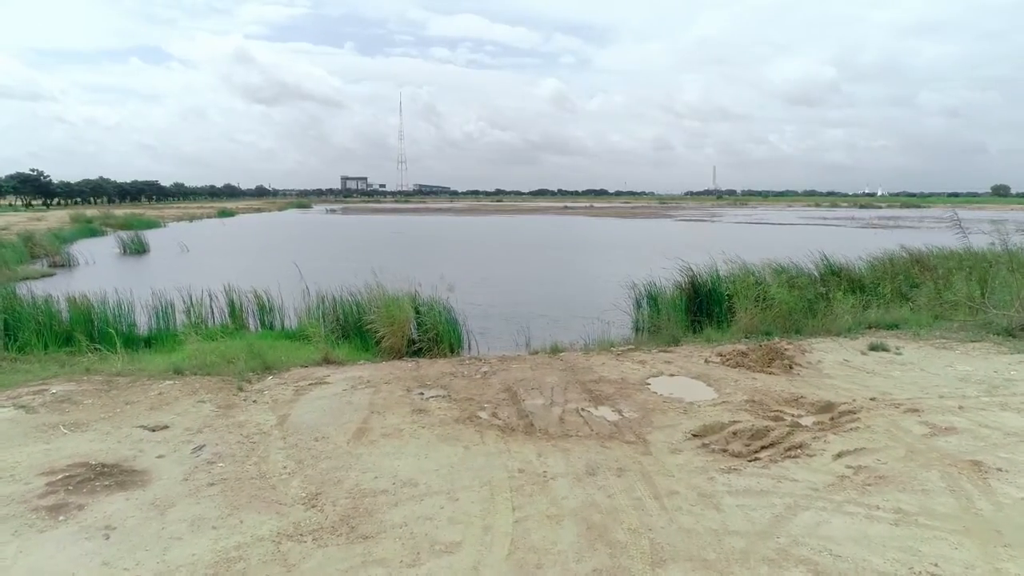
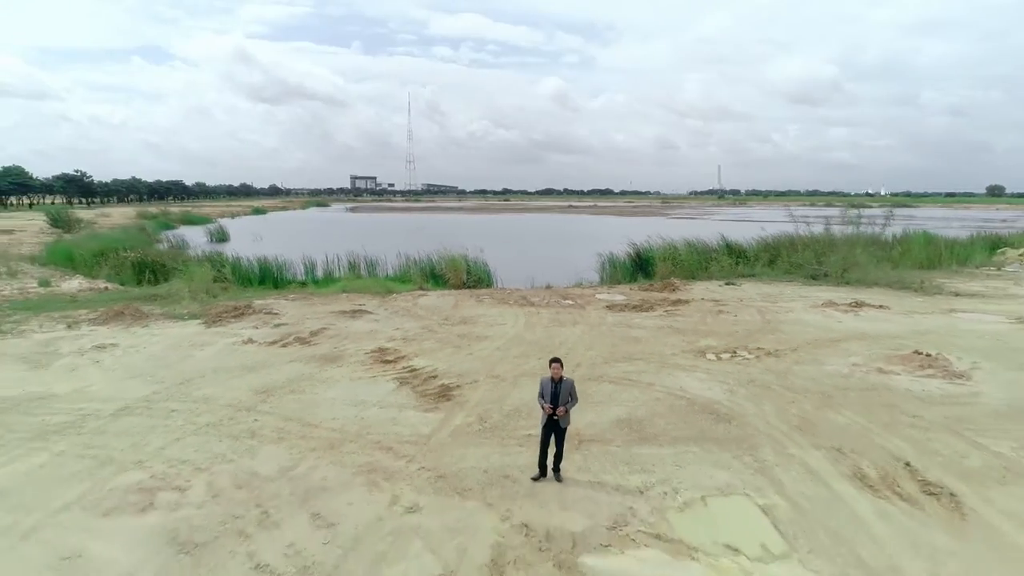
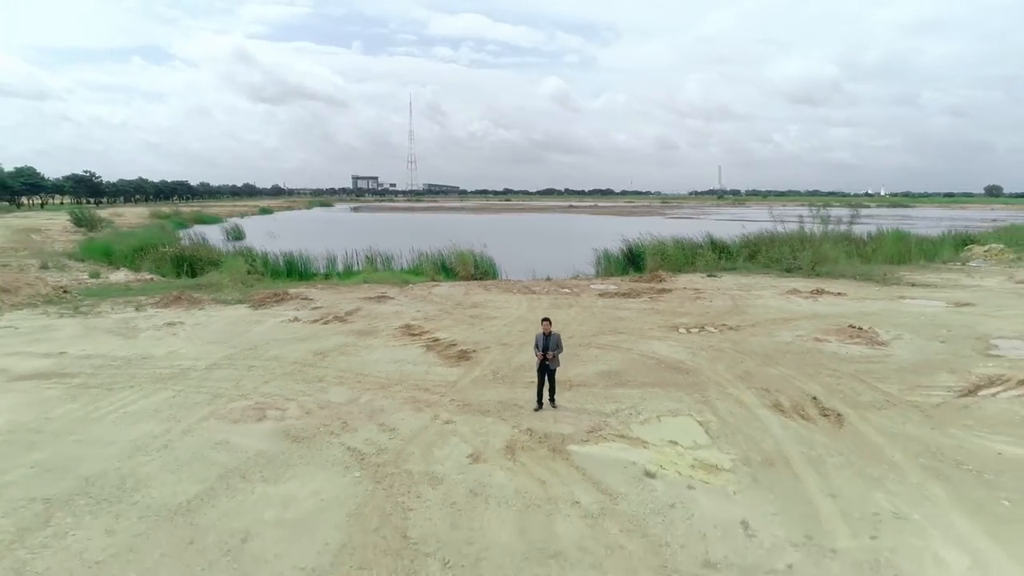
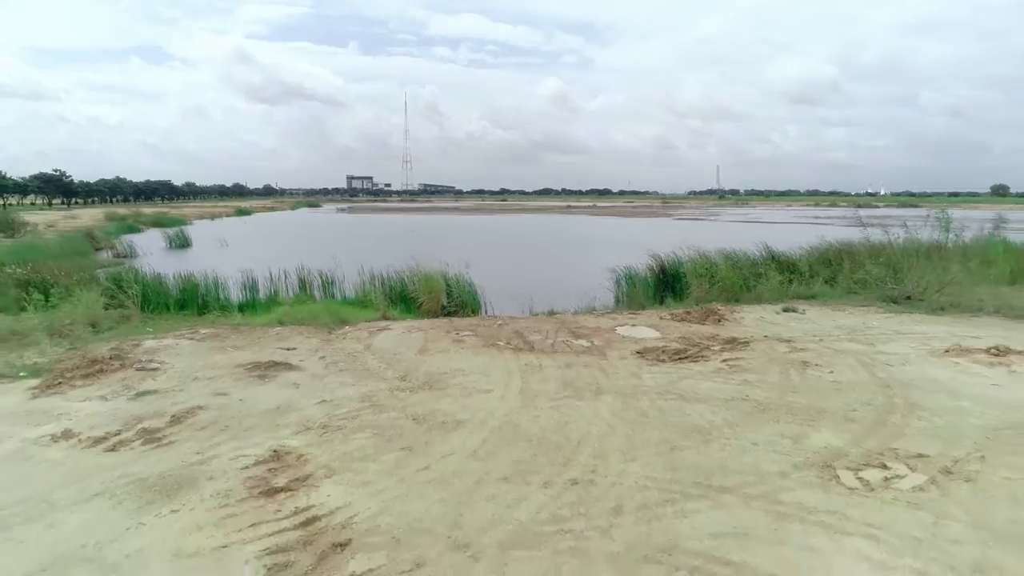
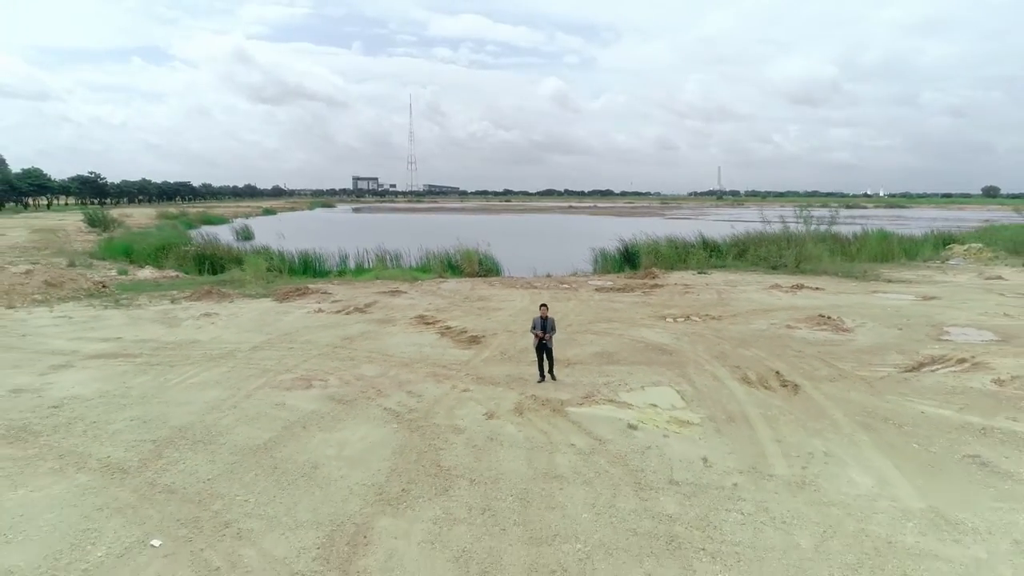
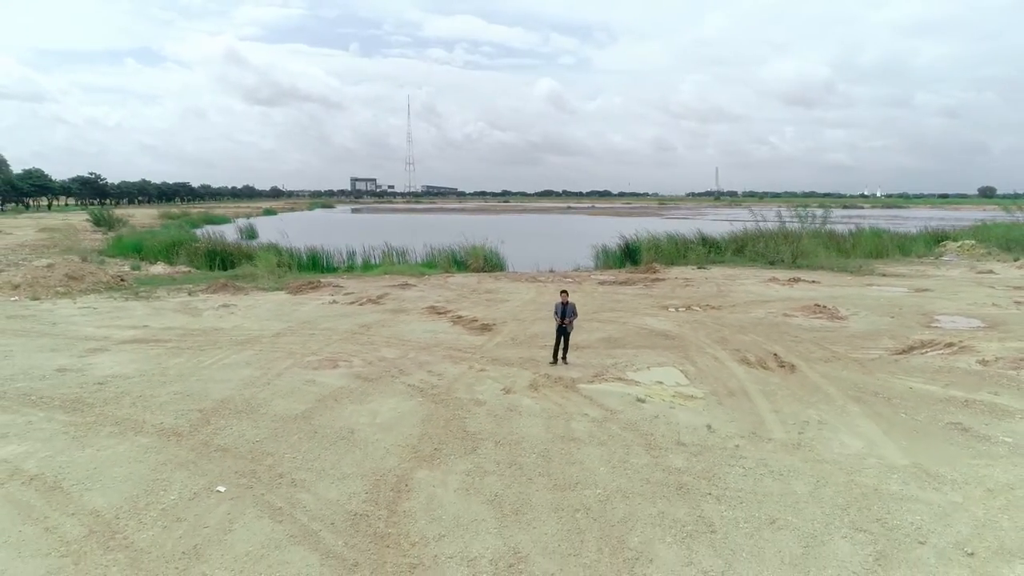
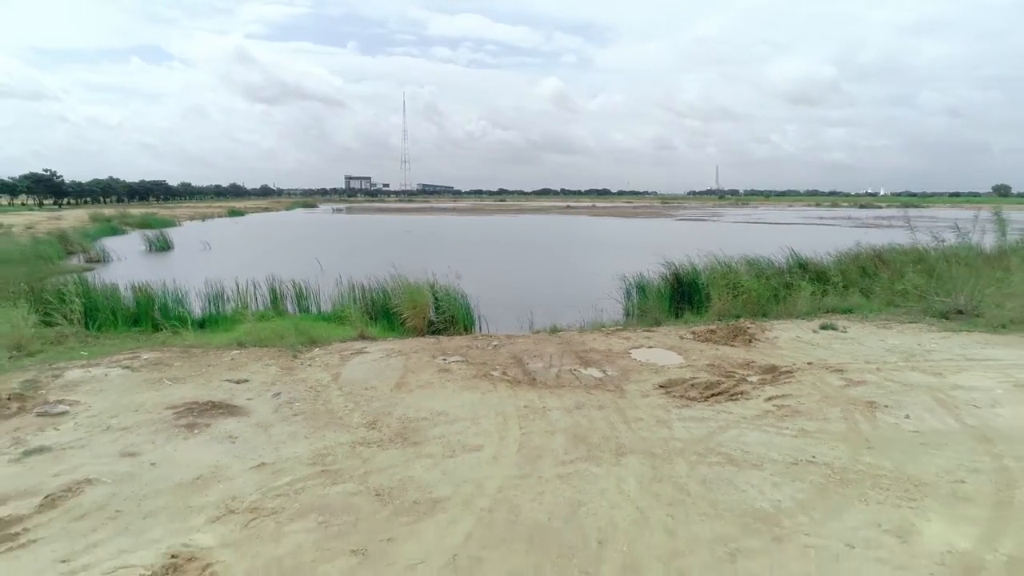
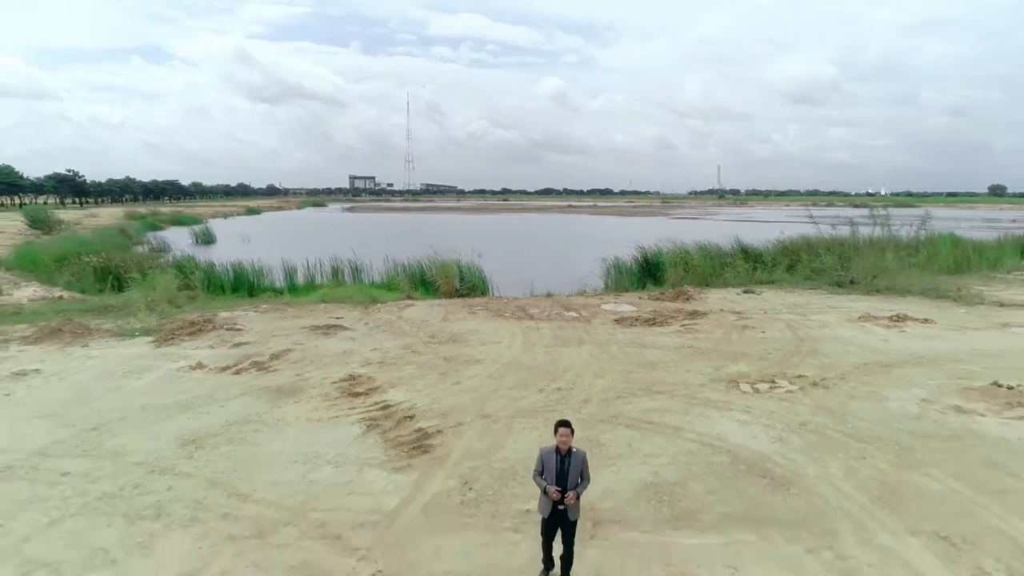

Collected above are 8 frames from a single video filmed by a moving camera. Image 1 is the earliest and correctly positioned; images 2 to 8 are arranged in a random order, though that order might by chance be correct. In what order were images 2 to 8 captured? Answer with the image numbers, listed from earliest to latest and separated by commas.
7, 4, 8, 2, 3, 5, 6
